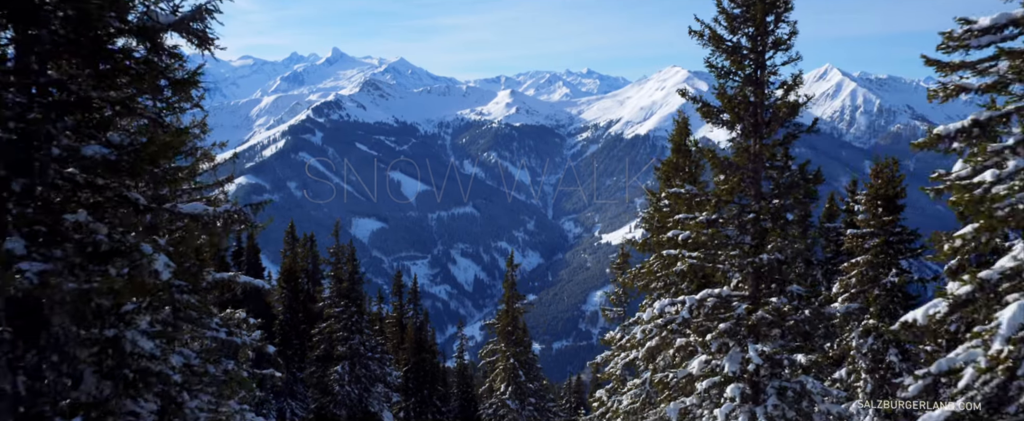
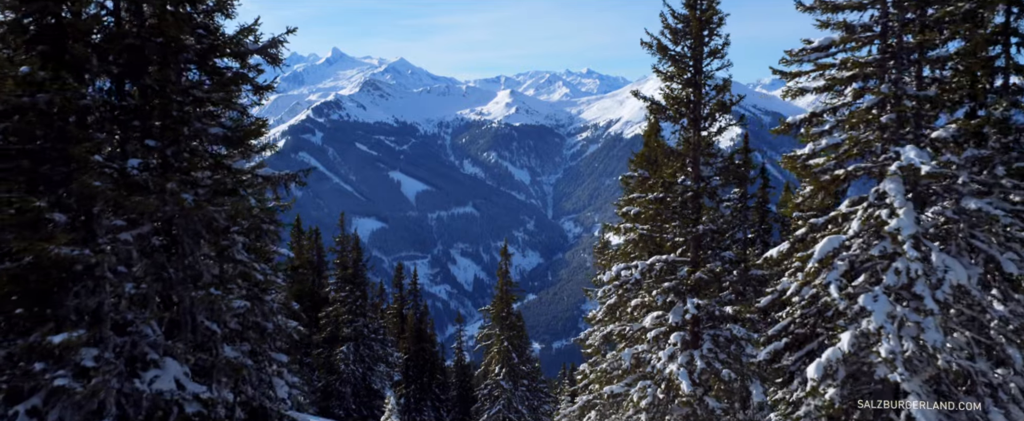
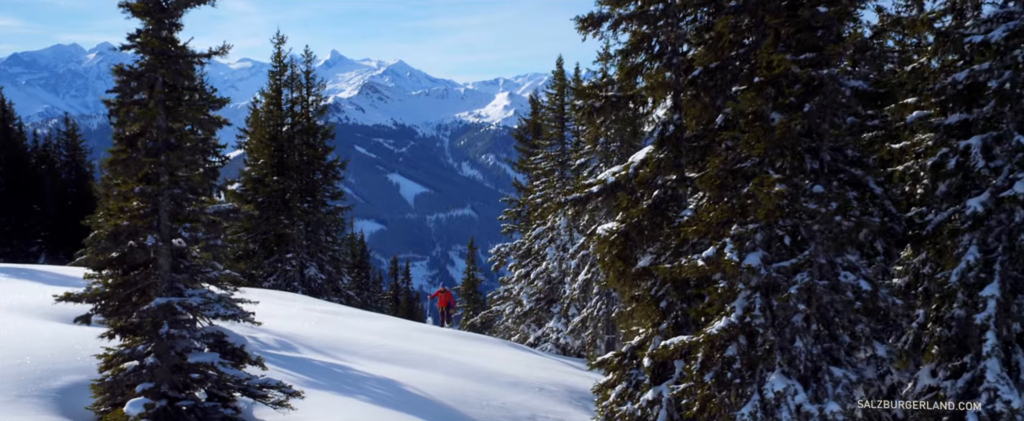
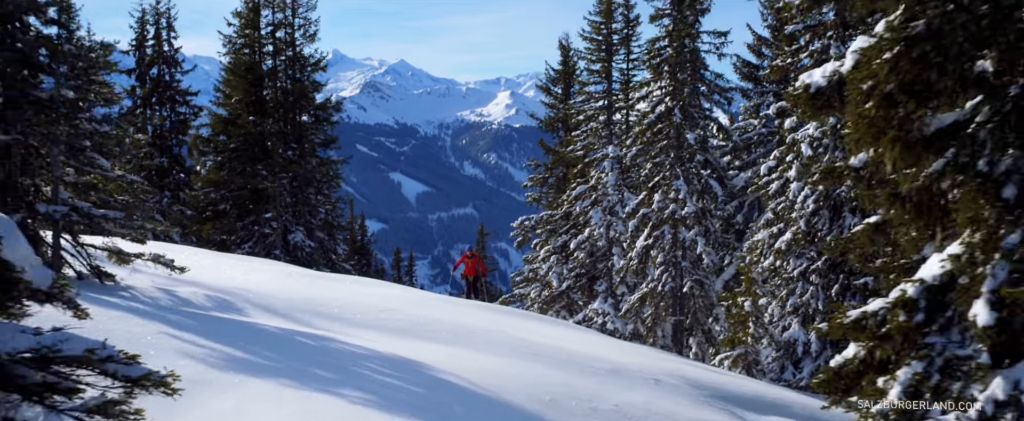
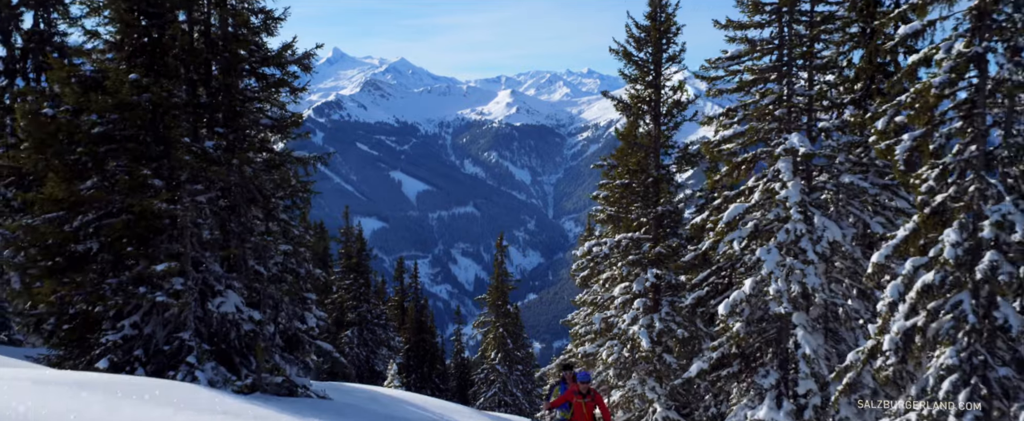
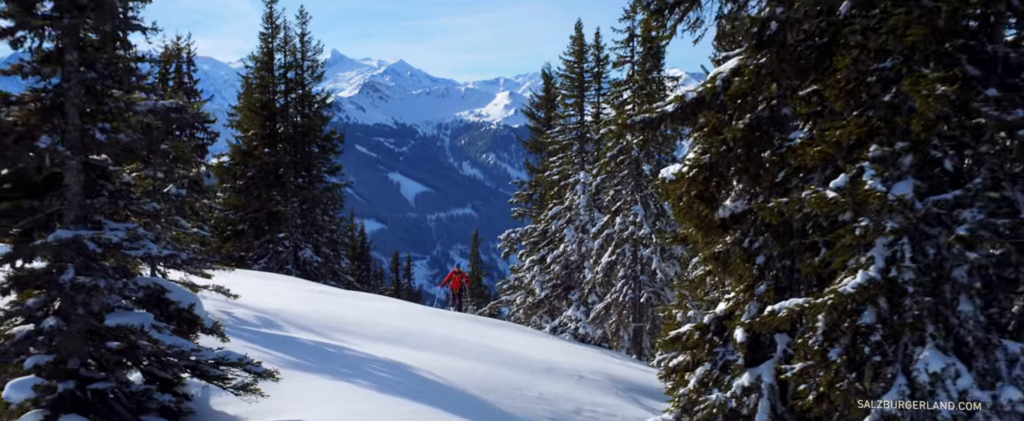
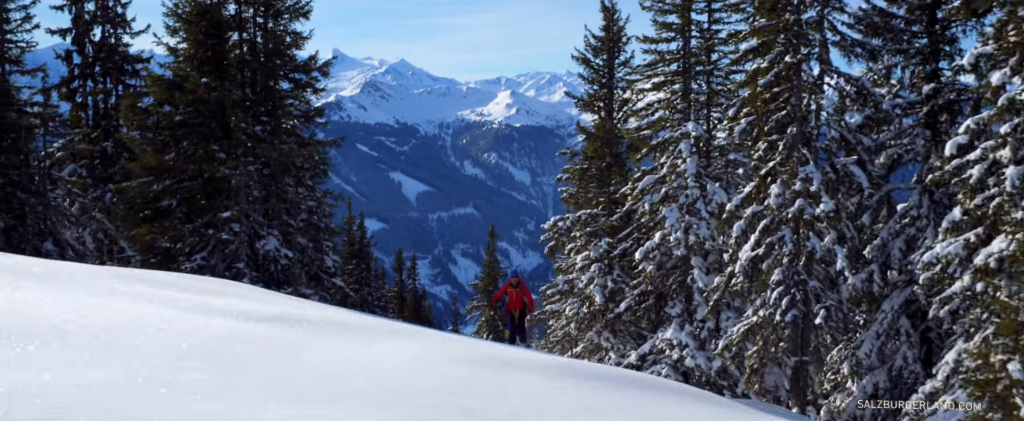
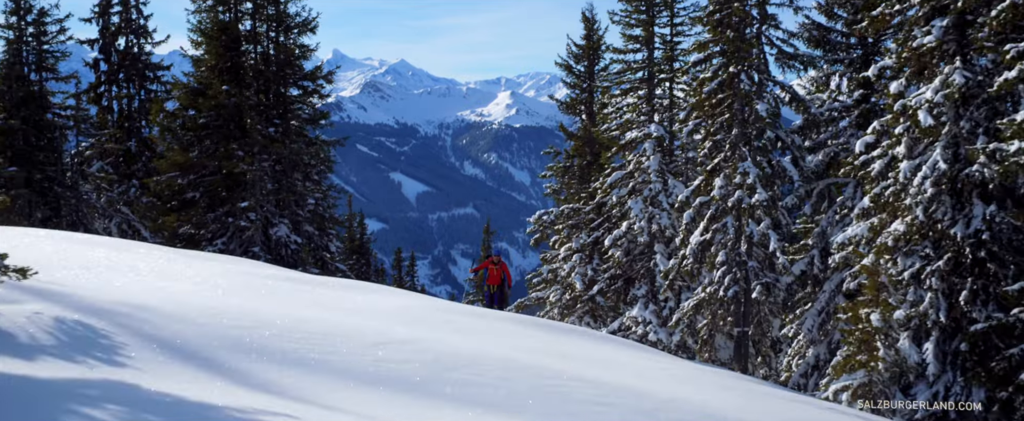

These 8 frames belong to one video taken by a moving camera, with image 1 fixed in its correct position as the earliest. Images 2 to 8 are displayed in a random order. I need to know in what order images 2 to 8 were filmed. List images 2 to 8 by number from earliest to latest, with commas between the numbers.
2, 5, 7, 8, 4, 6, 3
